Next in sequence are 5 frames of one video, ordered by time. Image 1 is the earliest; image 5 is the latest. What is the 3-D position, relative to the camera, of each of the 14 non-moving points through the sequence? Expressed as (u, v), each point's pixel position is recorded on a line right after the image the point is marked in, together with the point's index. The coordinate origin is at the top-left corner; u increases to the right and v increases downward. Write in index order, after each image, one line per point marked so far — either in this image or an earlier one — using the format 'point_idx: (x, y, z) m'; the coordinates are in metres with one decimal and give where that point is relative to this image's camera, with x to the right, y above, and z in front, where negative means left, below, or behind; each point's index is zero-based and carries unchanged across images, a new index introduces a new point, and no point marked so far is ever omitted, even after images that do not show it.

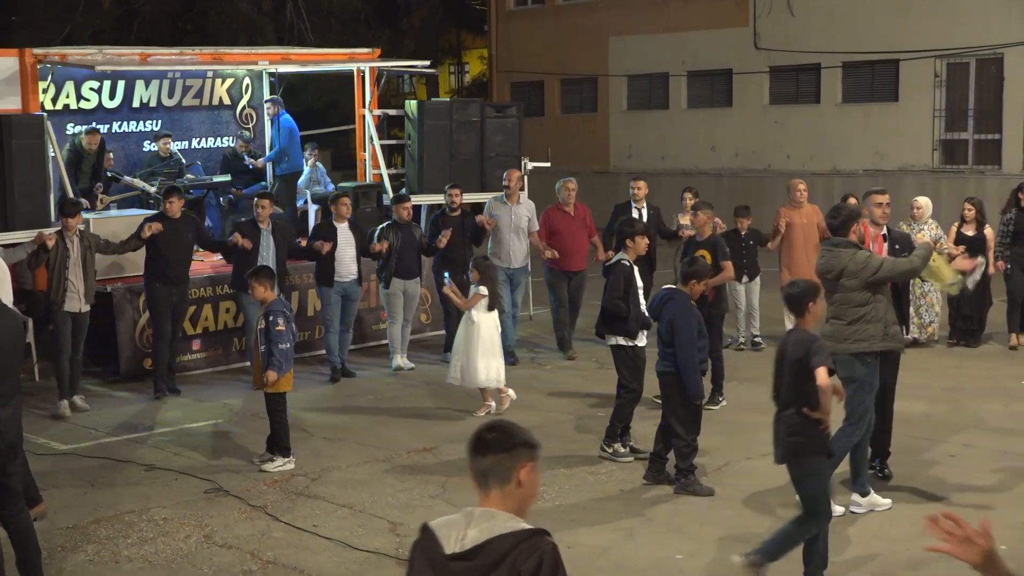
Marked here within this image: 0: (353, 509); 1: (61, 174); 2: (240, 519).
0: (-0.8, -1.1, +8.2) m
1: (-2.7, +0.7, +9.6) m
2: (-1.3, -1.1, +8.1) m
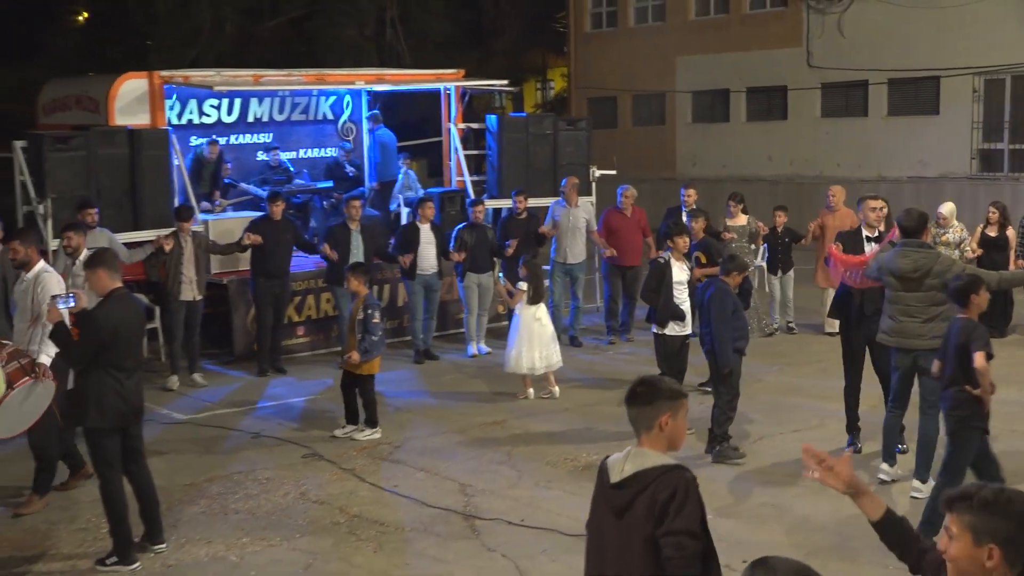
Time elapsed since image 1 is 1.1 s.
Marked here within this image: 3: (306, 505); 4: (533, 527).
0: (-0.5, -1.1, +9.5) m
1: (-2.2, +0.7, +11.0) m
2: (-1.0, -1.1, +9.4) m
3: (-1.1, -1.2, +9.0) m
4: (+0.1, -1.3, +8.6) m
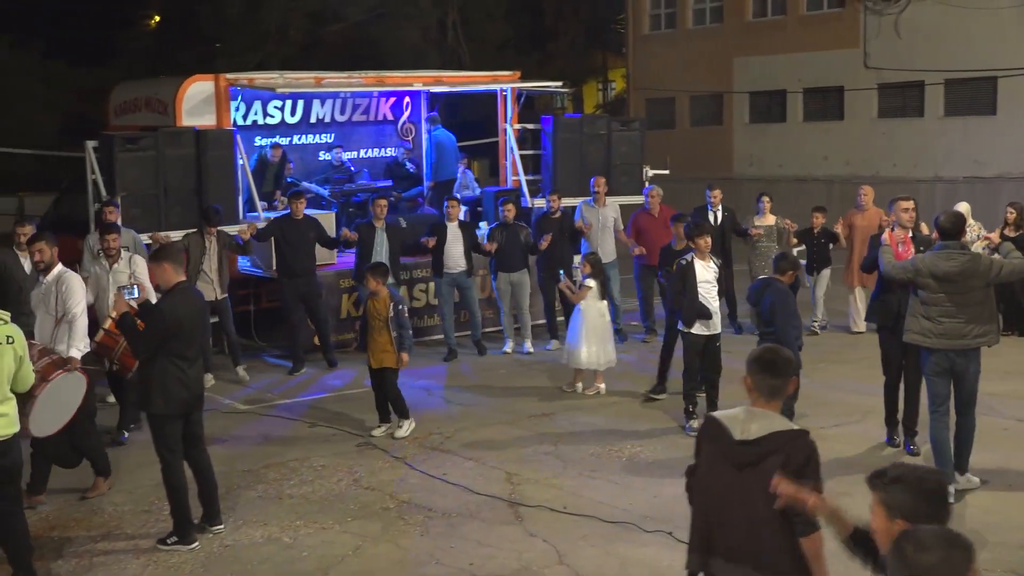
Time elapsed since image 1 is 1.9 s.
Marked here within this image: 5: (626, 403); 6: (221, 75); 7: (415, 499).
0: (-0.2, -1.0, +9.8) m
1: (-1.8, +0.7, +11.5) m
2: (-0.8, -1.1, +9.7) m
3: (-0.9, -1.2, +9.3) m
4: (+0.3, -1.2, +8.9) m
5: (+0.7, -0.8, +10.7) m
6: (-2.0, +1.4, +11.3) m
7: (-0.5, -1.2, +9.2) m
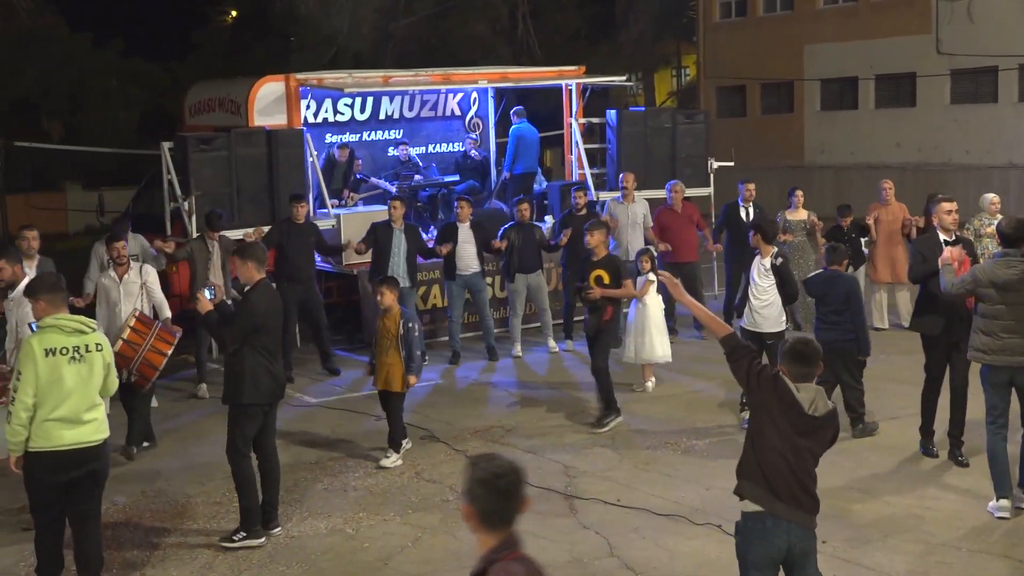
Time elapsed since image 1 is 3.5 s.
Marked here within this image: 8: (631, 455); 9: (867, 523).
0: (+0.1, -1.0, +10.0) m
1: (-1.4, +0.8, +11.7) m
2: (-0.4, -1.0, +10.0) m
3: (-0.5, -1.2, +9.6) m
4: (+0.6, -1.2, +9.1) m
5: (+1.2, -0.7, +10.9) m
6: (-1.6, +1.5, +11.5) m
7: (-0.2, -1.2, +9.4) m
8: (+0.7, -1.0, +9.9) m
9: (+1.7, -1.1, +7.8) m
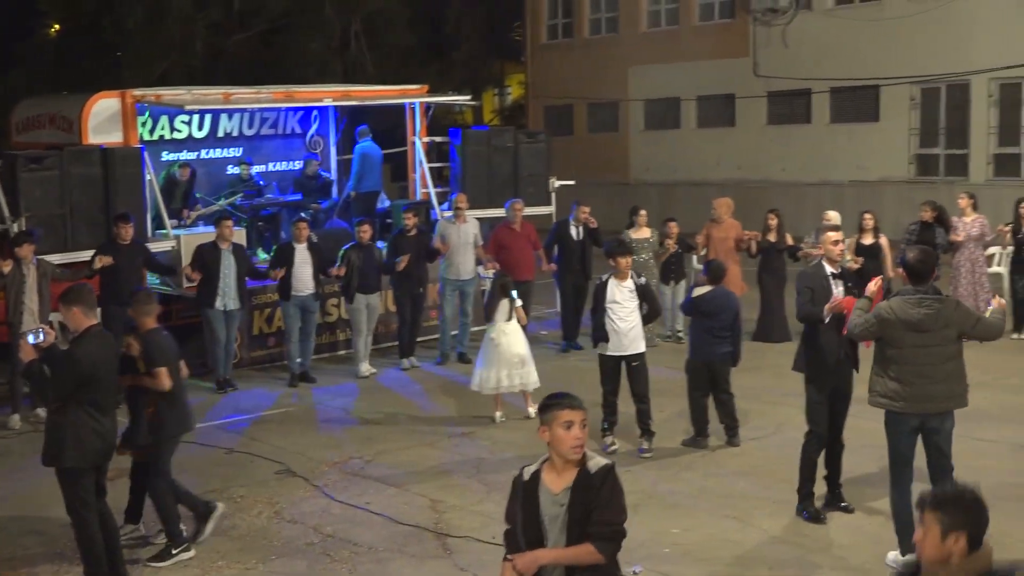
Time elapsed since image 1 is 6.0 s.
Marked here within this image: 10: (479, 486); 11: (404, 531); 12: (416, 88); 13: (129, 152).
0: (-0.7, -1.2, +9.9) m
1: (-2.5, +0.6, +11.3) m
2: (-1.2, -1.3, +9.8) m
3: (-1.3, -1.4, +9.4) m
4: (0.0, -1.4, +9.1) m
5: (+0.2, -0.9, +10.9) m
6: (-2.6, +1.3, +11.0) m
7: (-0.9, -1.4, +9.3) m
8: (-0.1, -1.2, +9.9) m
9: (+1.2, -1.4, +8.0) m
10: (-0.2, -1.2, +9.9) m
11: (-0.6, -1.4, +9.3) m
12: (-0.7, +1.5, +11.9) m
13: (-2.6, +0.9, +10.9) m
